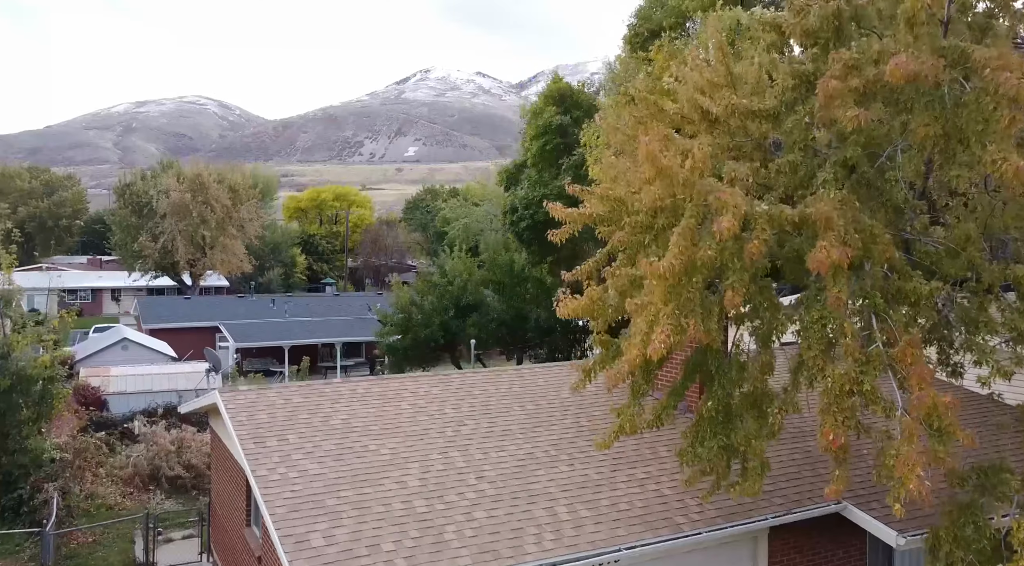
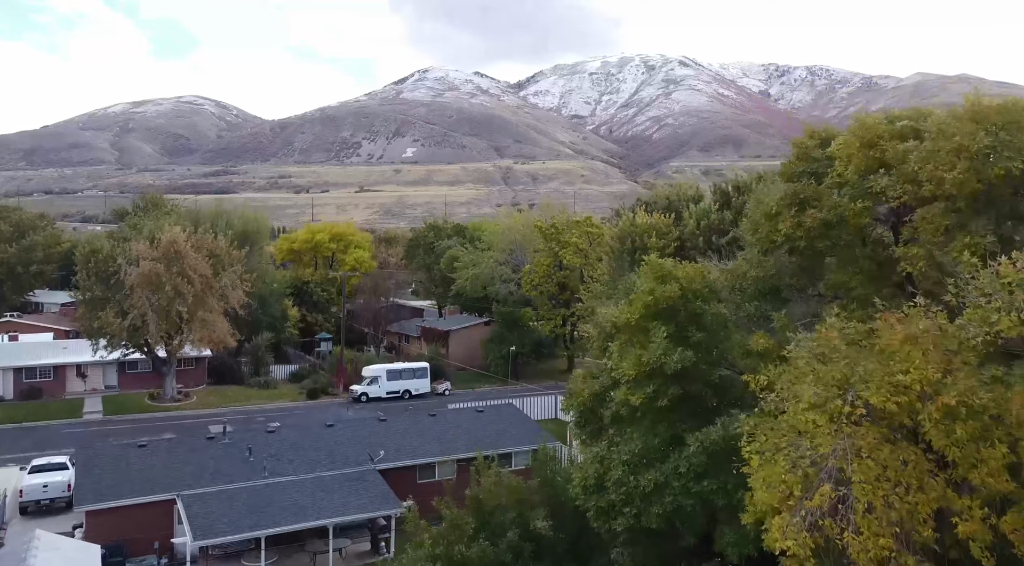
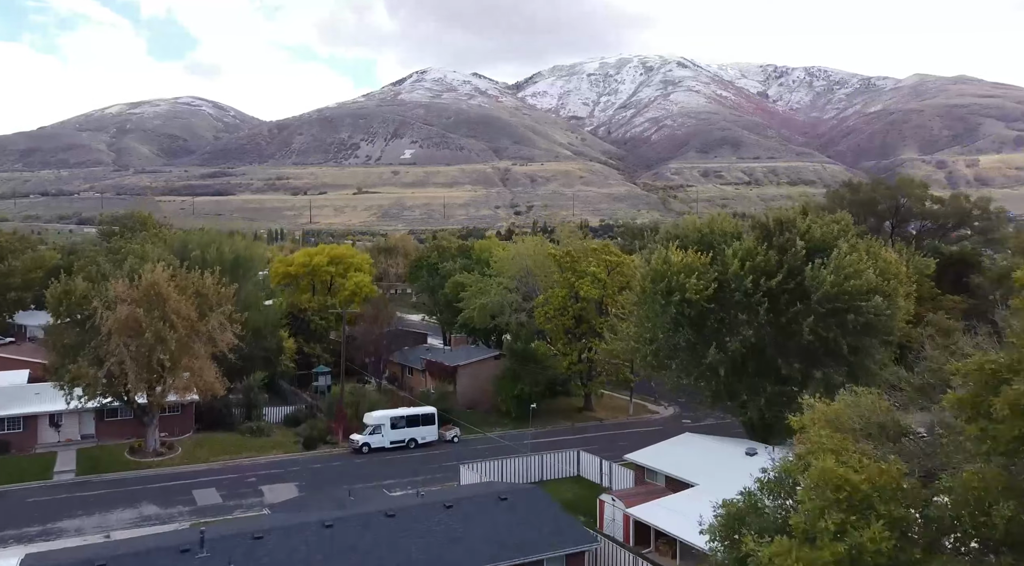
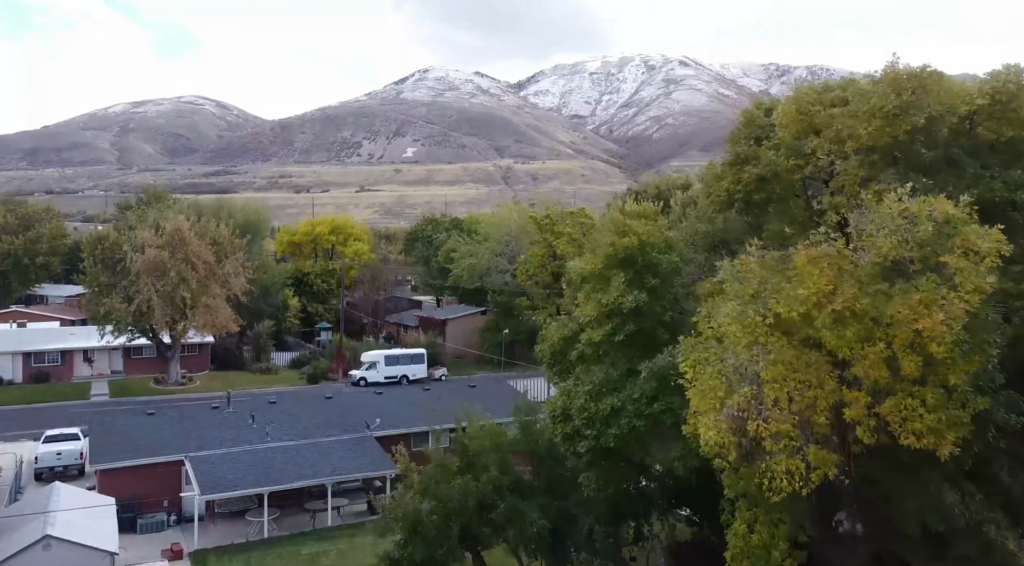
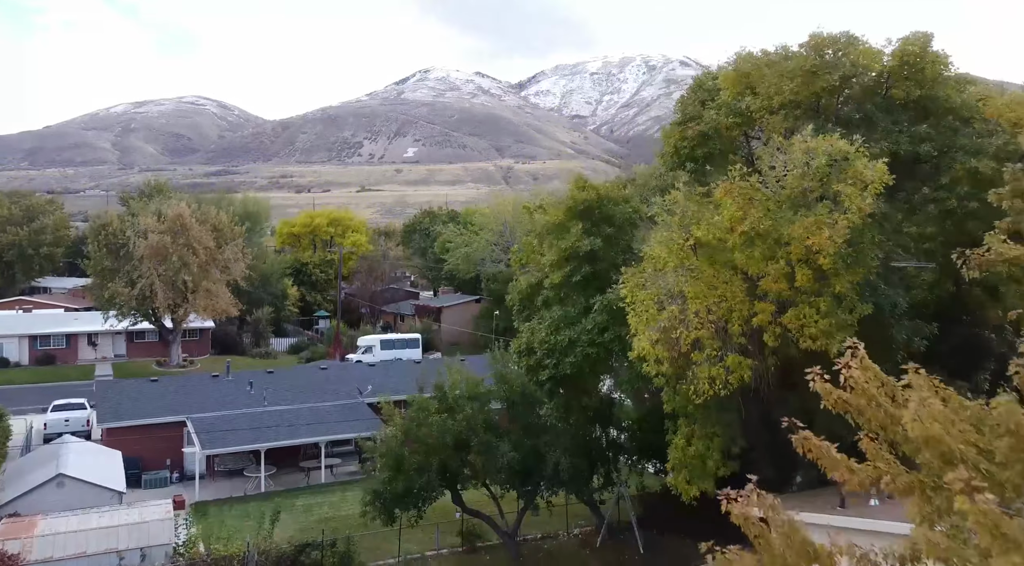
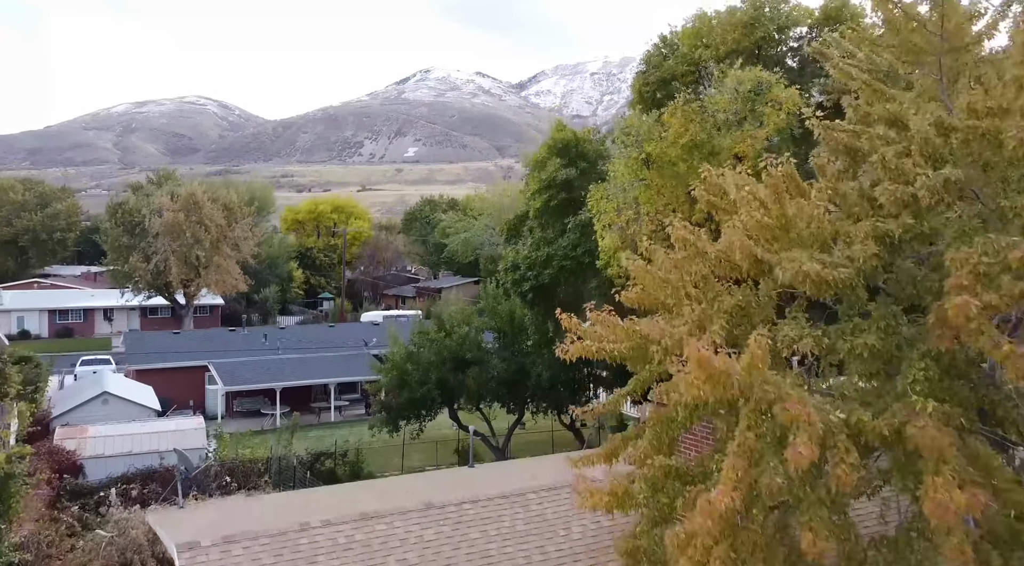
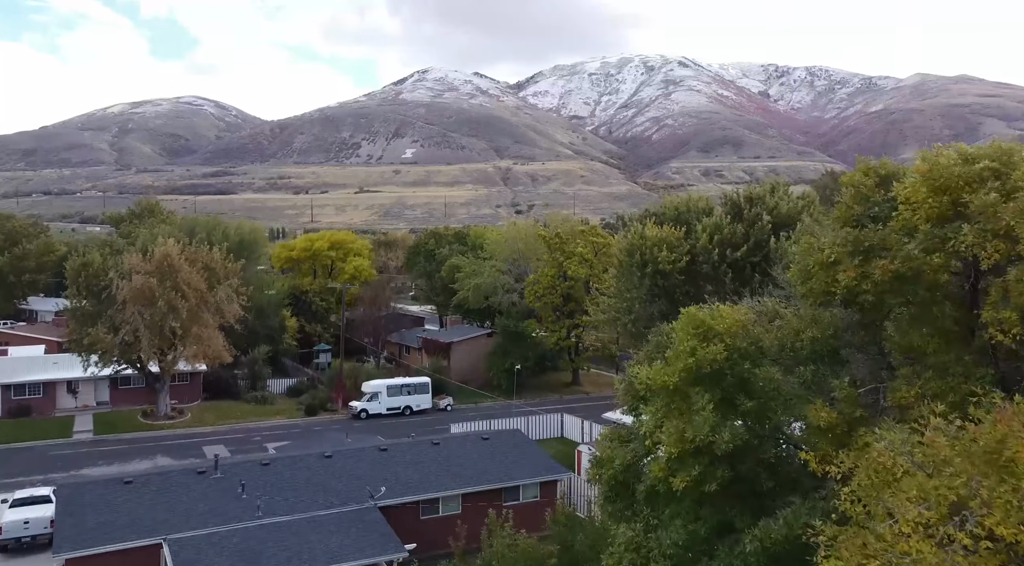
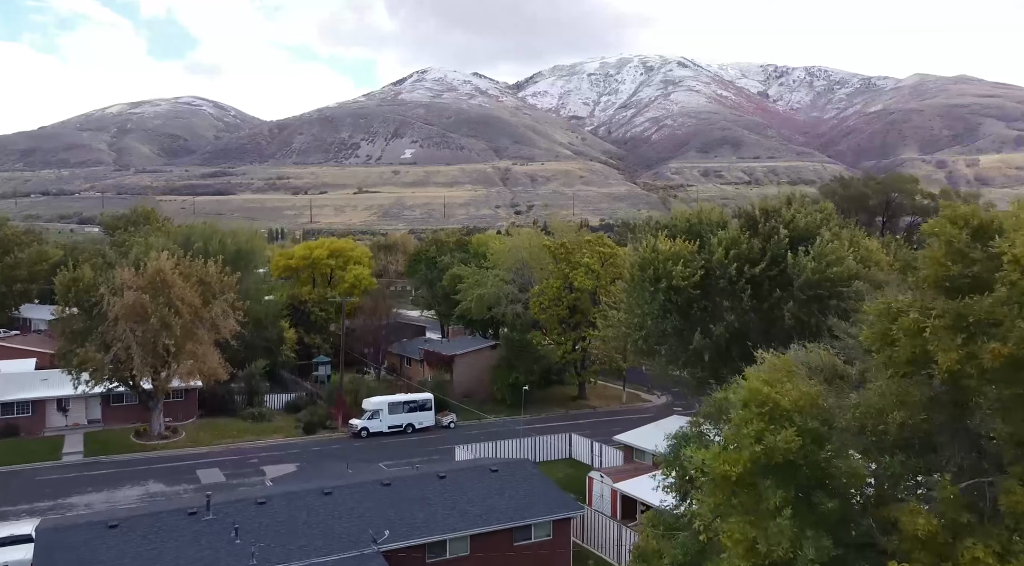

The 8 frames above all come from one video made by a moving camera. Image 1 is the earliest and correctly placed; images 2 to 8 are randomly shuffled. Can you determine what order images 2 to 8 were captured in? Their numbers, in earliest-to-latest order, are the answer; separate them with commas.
6, 5, 4, 2, 7, 8, 3
